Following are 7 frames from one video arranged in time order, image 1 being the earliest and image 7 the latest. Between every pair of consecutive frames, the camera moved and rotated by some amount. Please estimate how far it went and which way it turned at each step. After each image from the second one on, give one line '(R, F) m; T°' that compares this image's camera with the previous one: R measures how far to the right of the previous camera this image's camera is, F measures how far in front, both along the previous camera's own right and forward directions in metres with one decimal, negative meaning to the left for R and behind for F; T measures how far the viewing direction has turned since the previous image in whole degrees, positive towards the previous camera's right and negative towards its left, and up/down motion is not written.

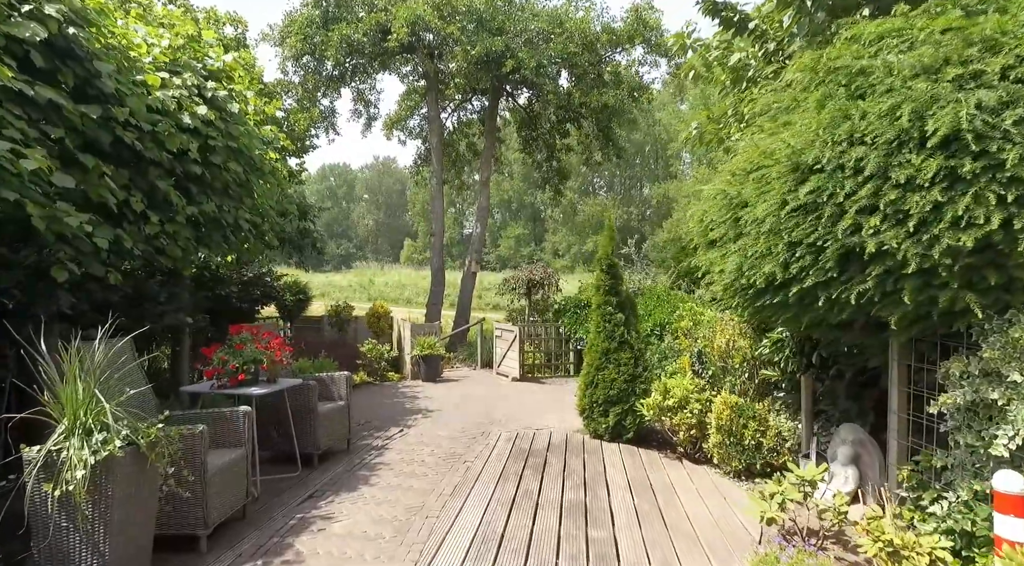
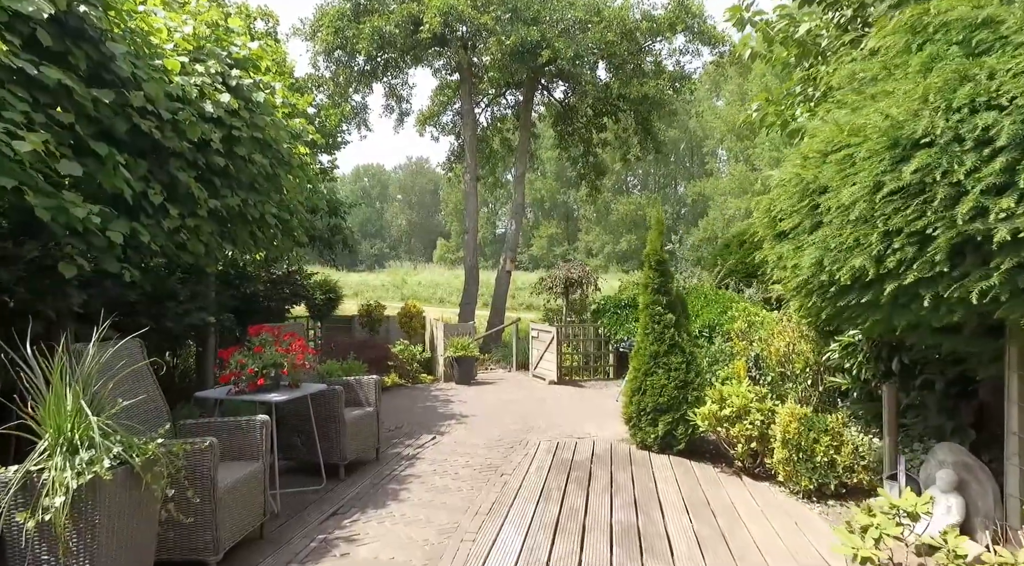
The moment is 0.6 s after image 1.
(-0.1, +0.4) m; -3°
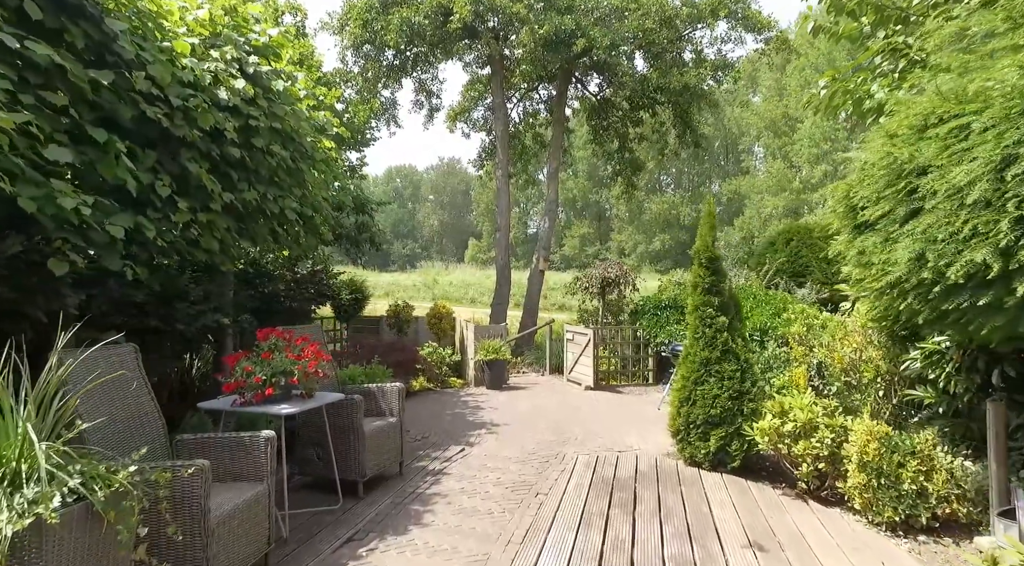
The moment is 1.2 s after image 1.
(0.0, +0.4) m; -3°
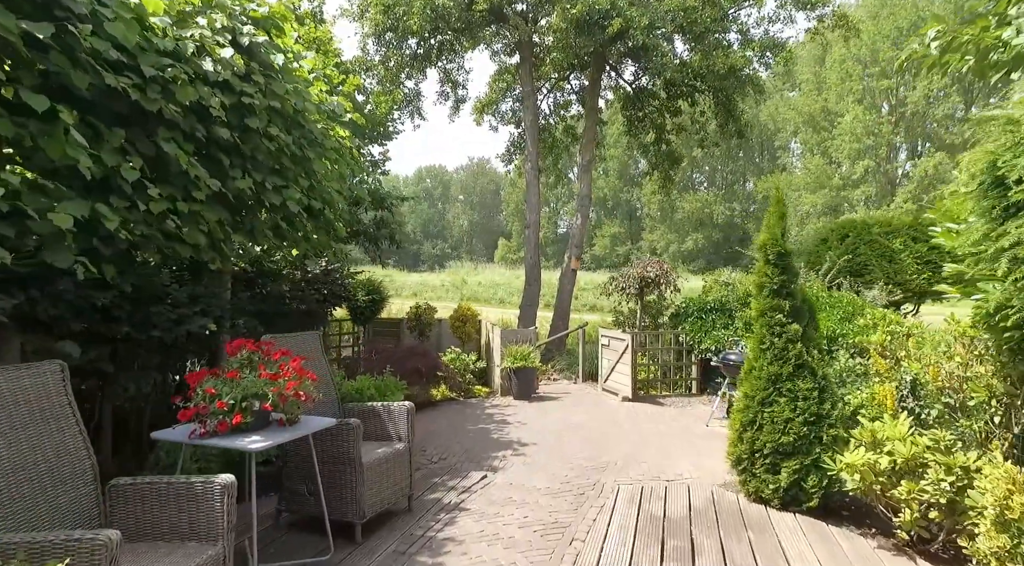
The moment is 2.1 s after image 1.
(0.0, +0.7) m; -2°
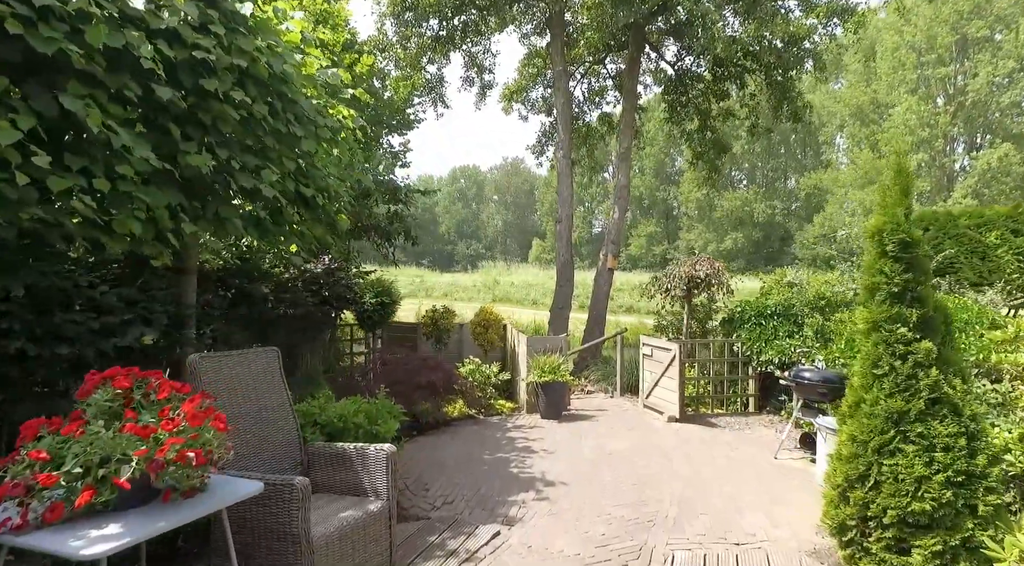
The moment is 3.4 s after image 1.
(+0.1, +1.1) m; -3°
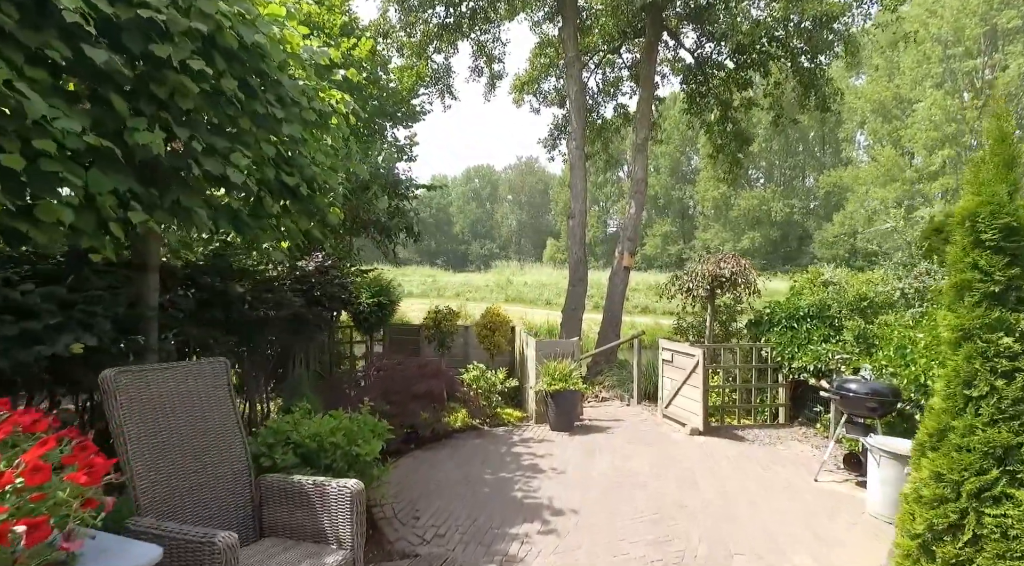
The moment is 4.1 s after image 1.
(+0.1, +0.6) m; -1°
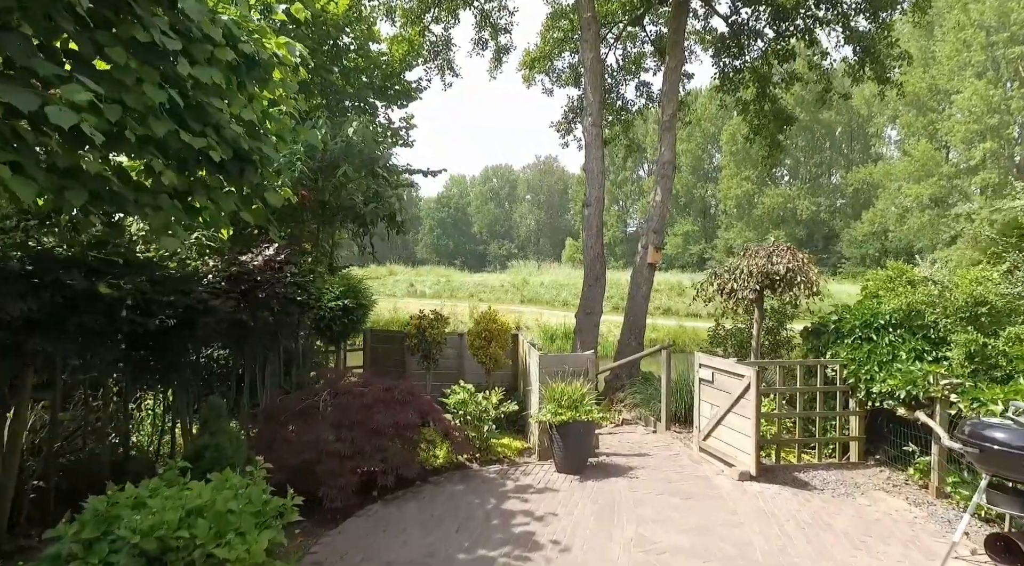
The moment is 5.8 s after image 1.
(+0.2, +1.4) m; -2°
